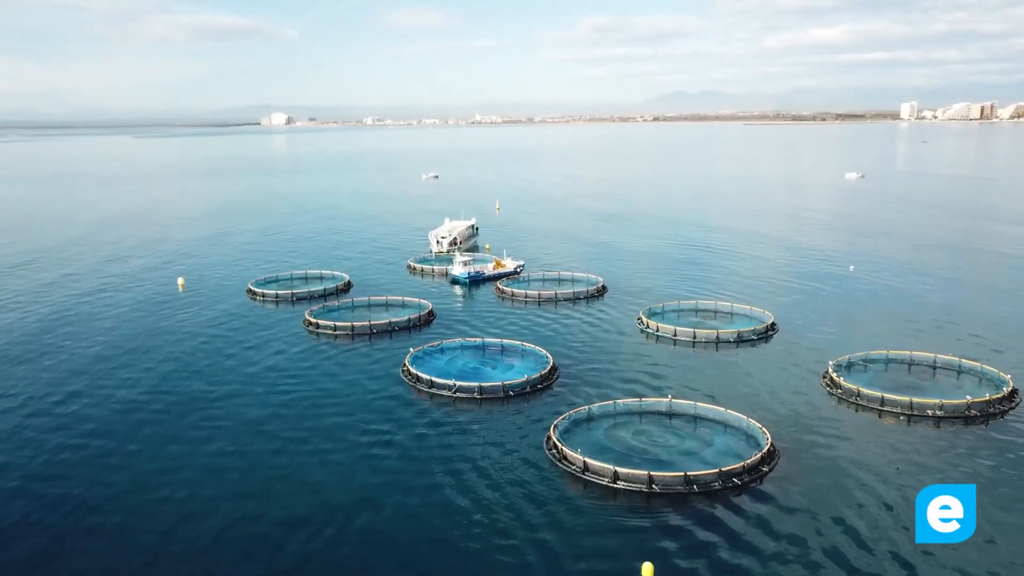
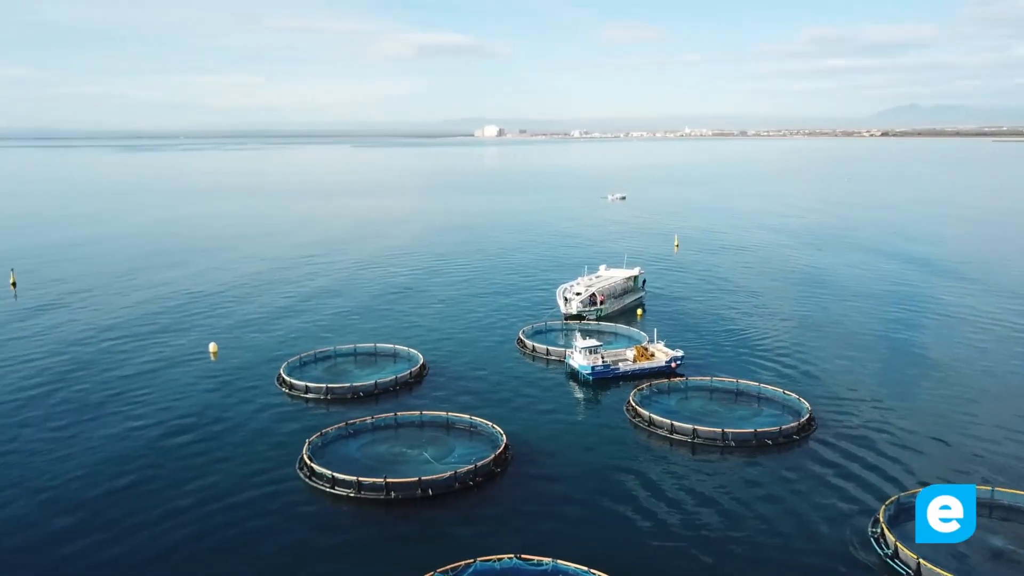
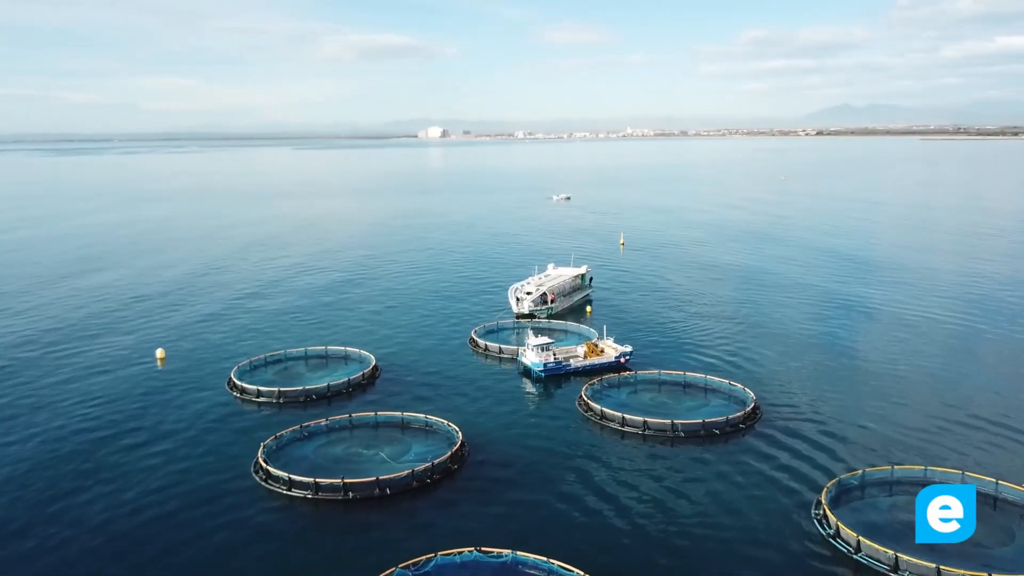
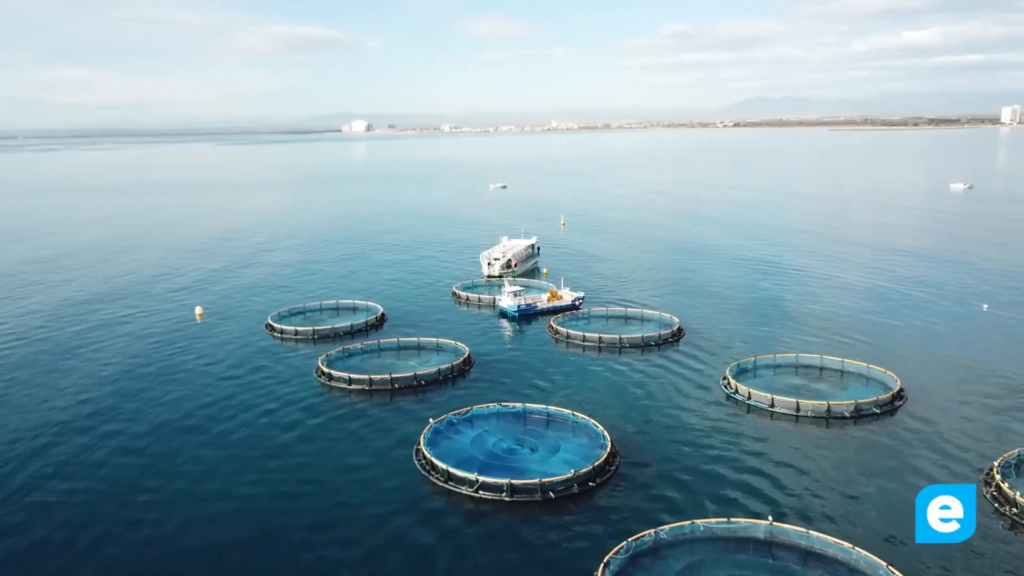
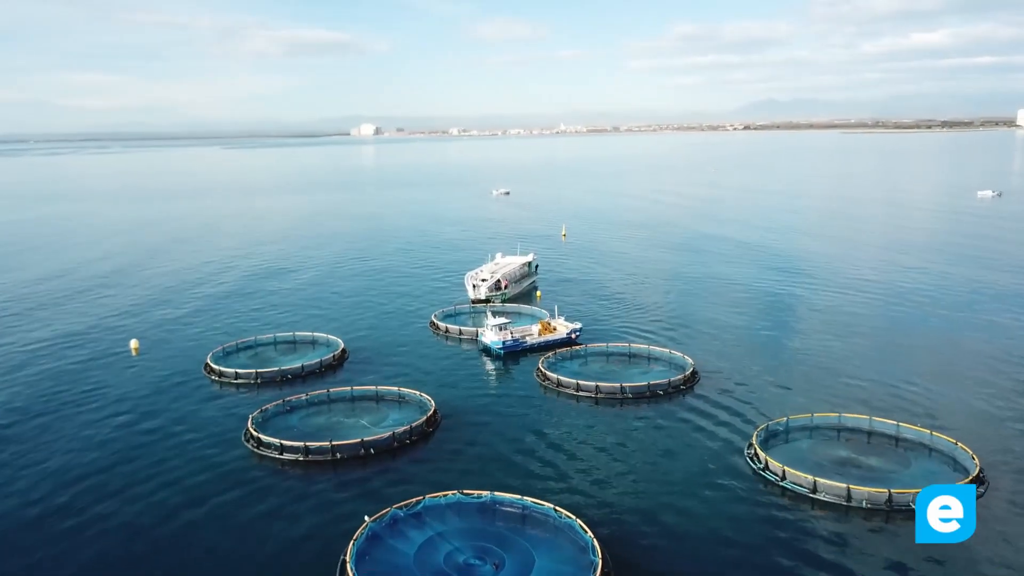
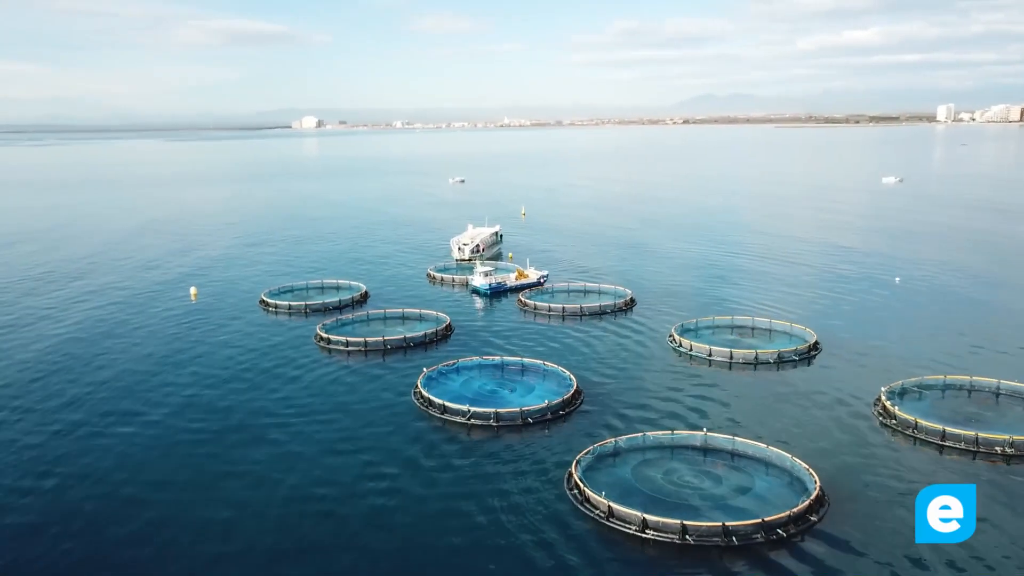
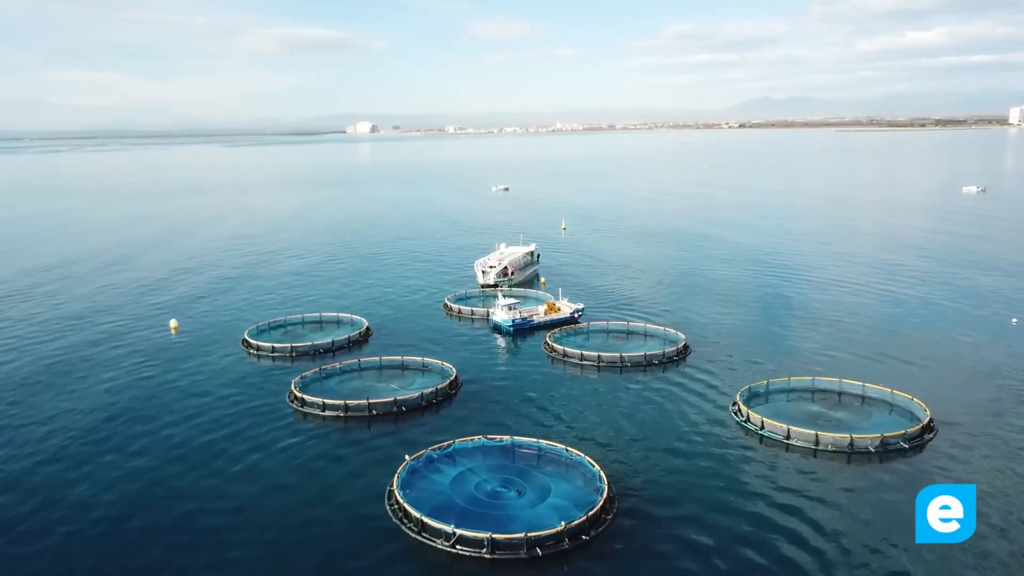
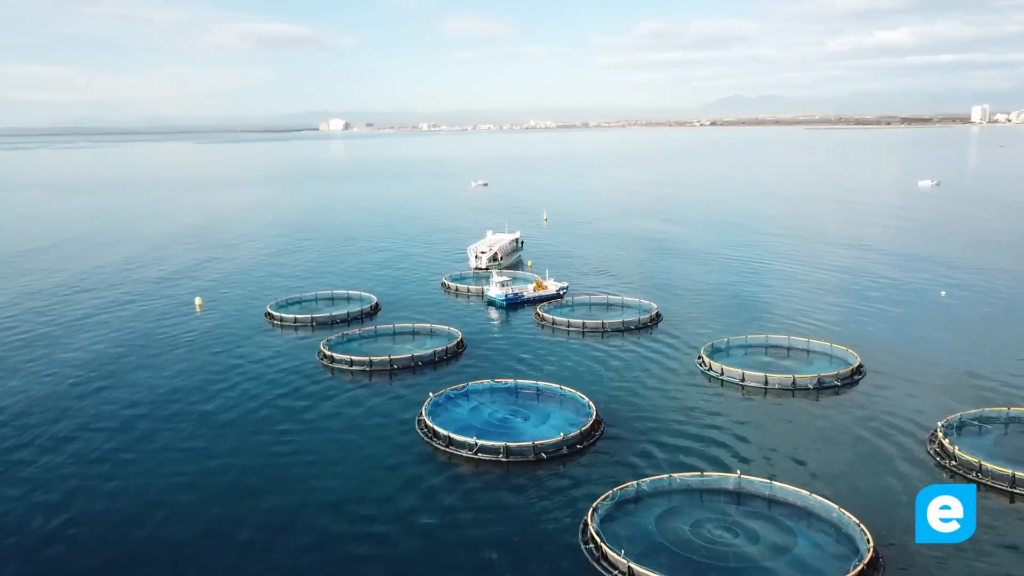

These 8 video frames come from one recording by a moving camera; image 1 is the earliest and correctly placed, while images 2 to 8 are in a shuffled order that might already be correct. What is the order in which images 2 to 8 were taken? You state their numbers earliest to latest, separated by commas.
6, 8, 4, 7, 5, 3, 2
